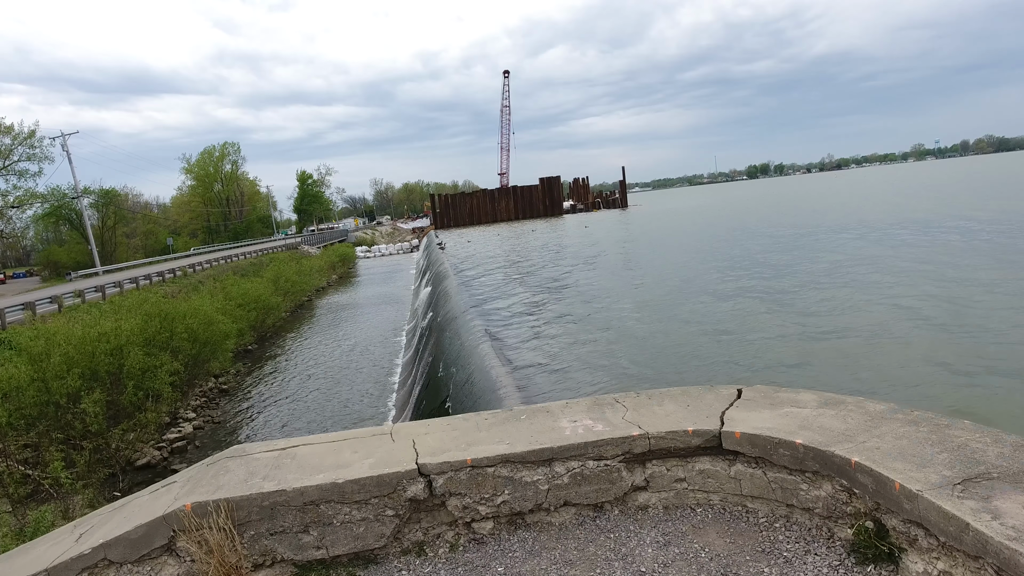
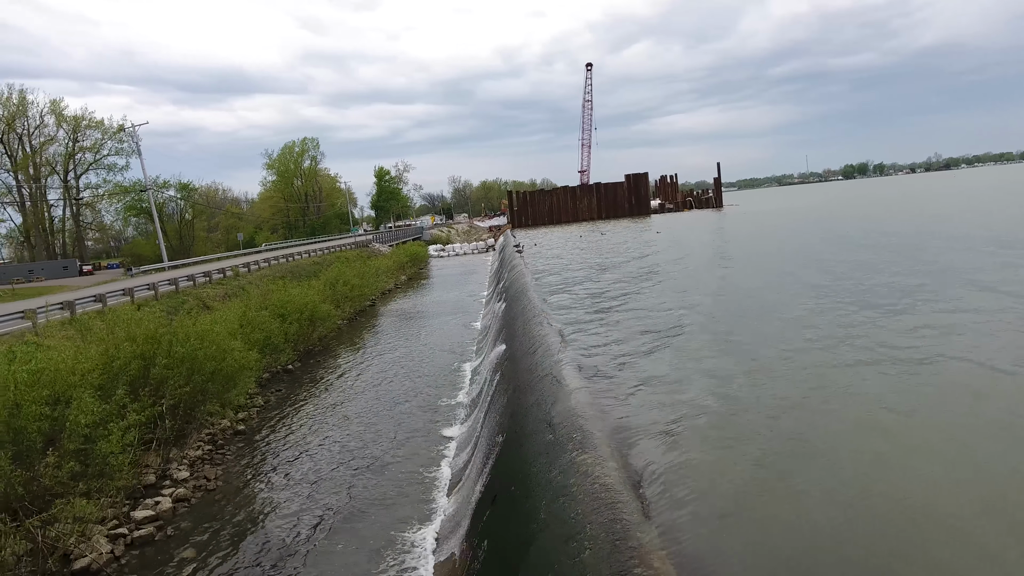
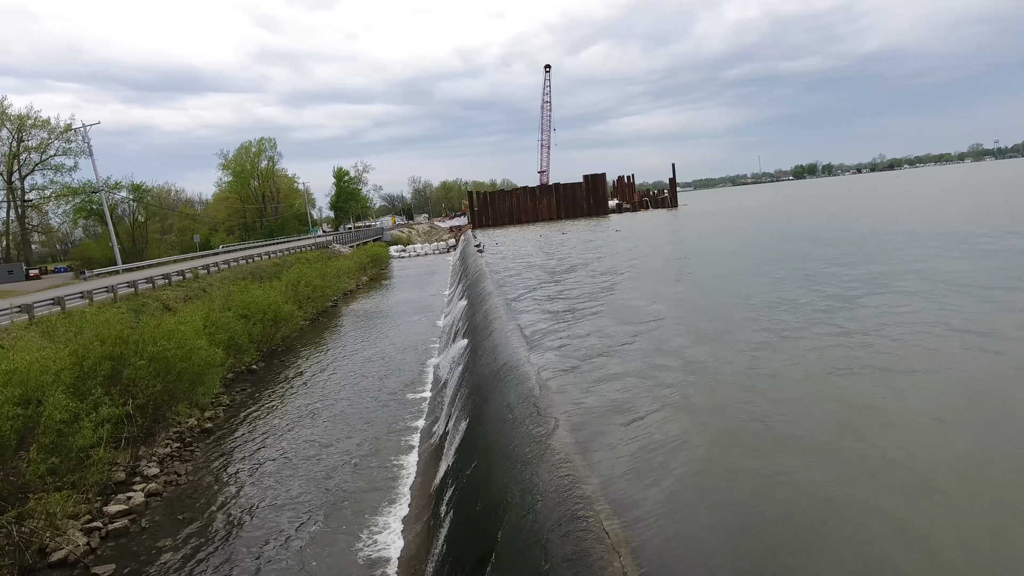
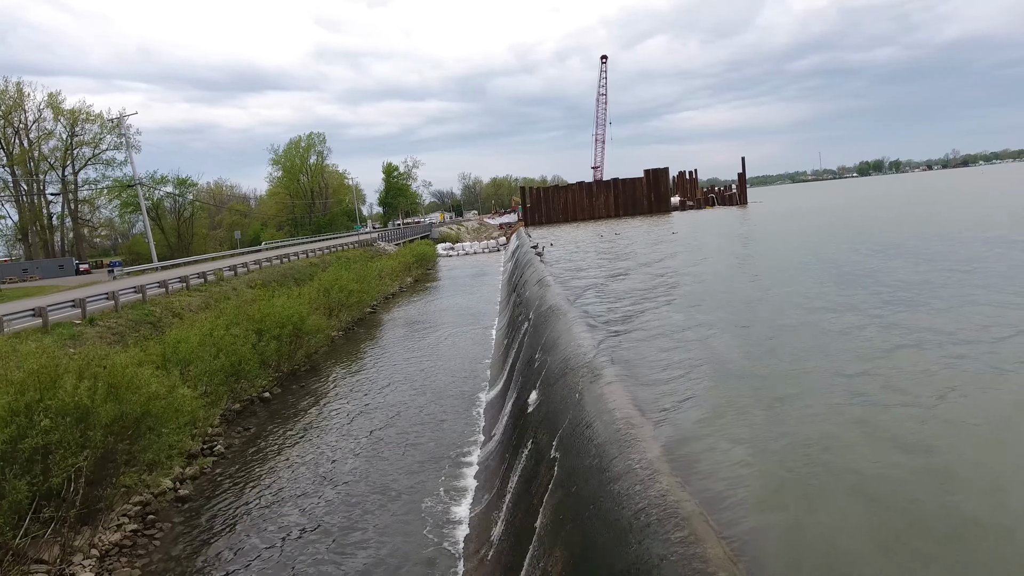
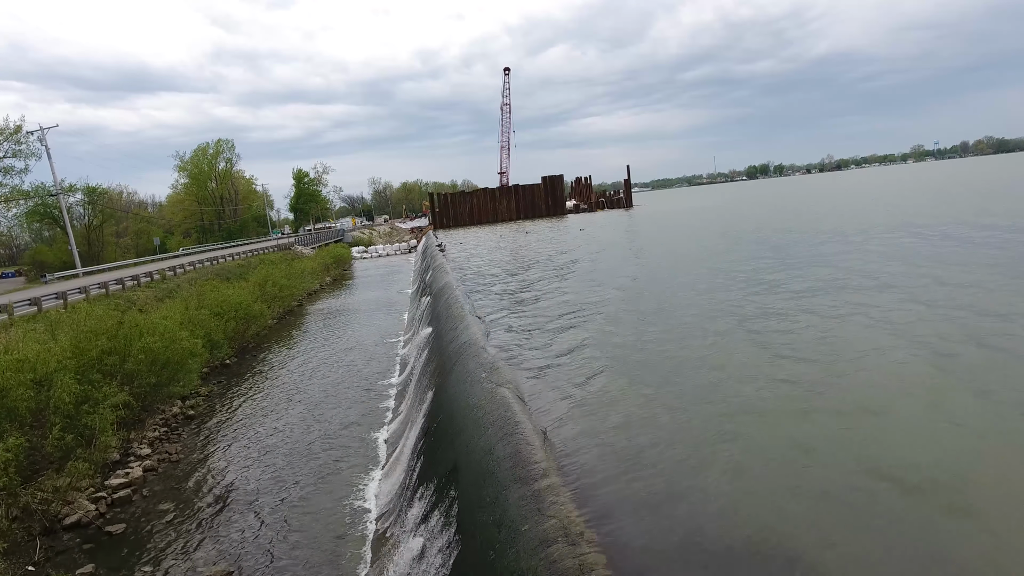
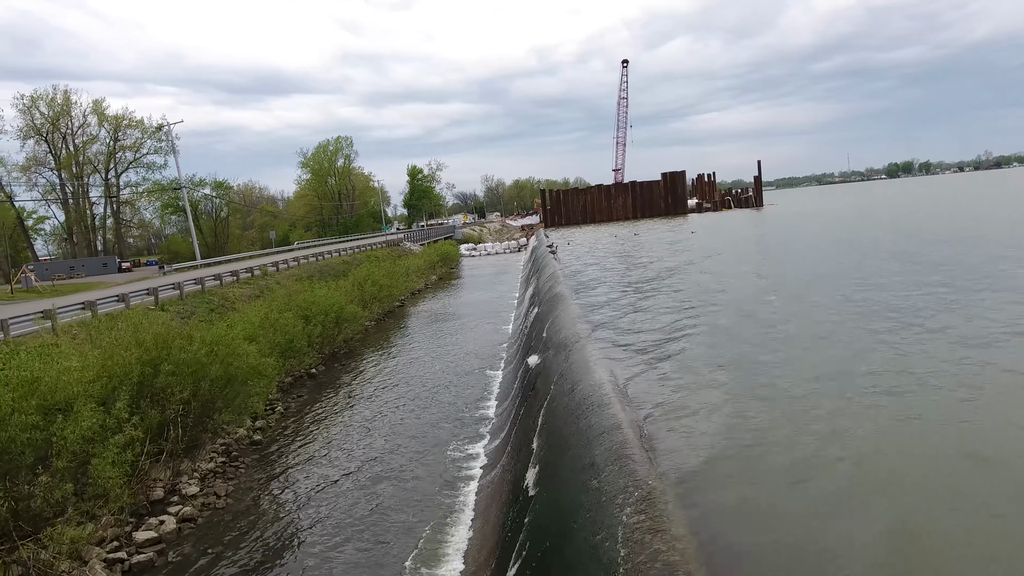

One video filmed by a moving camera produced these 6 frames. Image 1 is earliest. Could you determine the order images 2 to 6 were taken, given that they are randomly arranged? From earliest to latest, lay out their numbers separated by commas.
5, 3, 2, 6, 4
